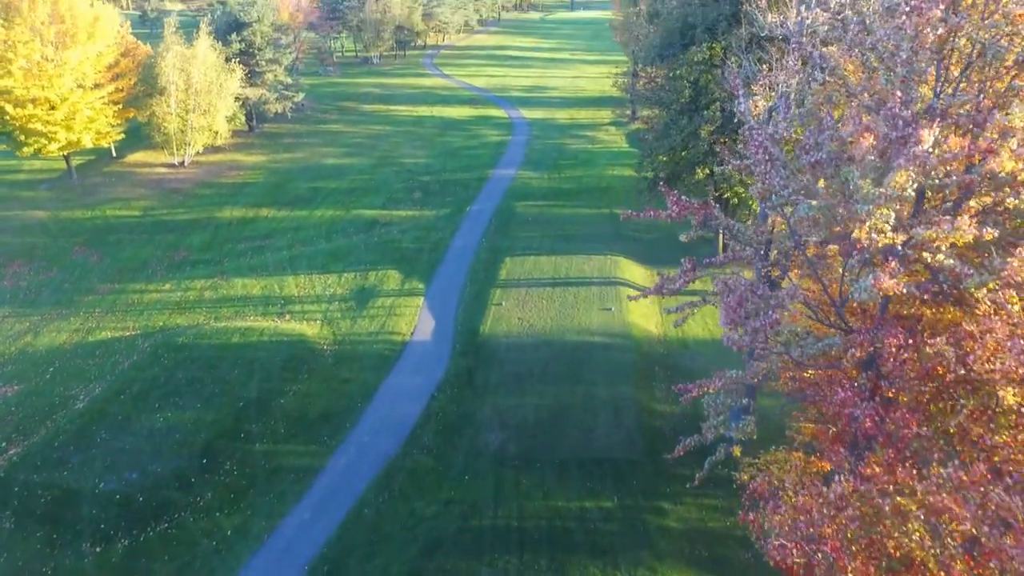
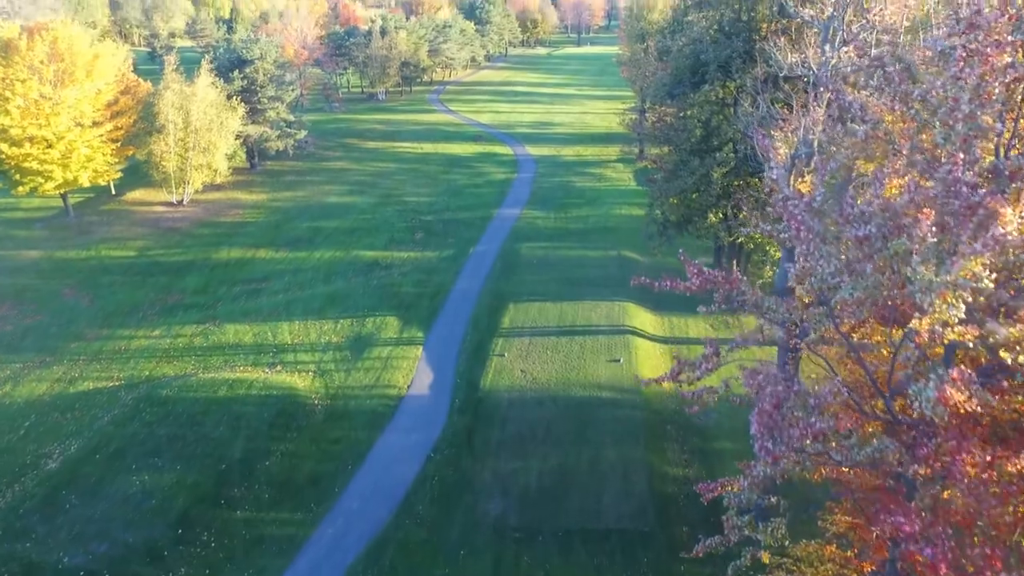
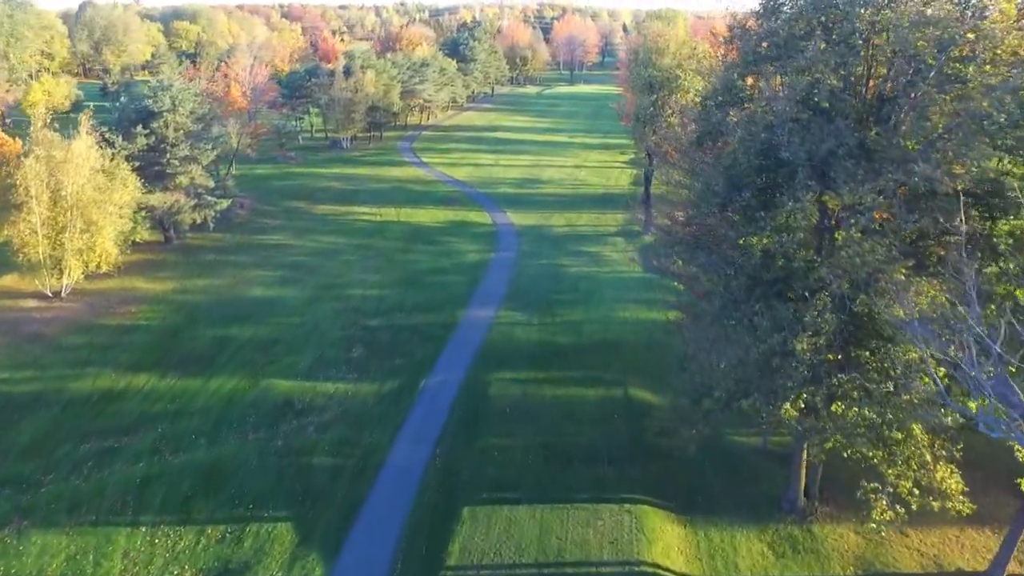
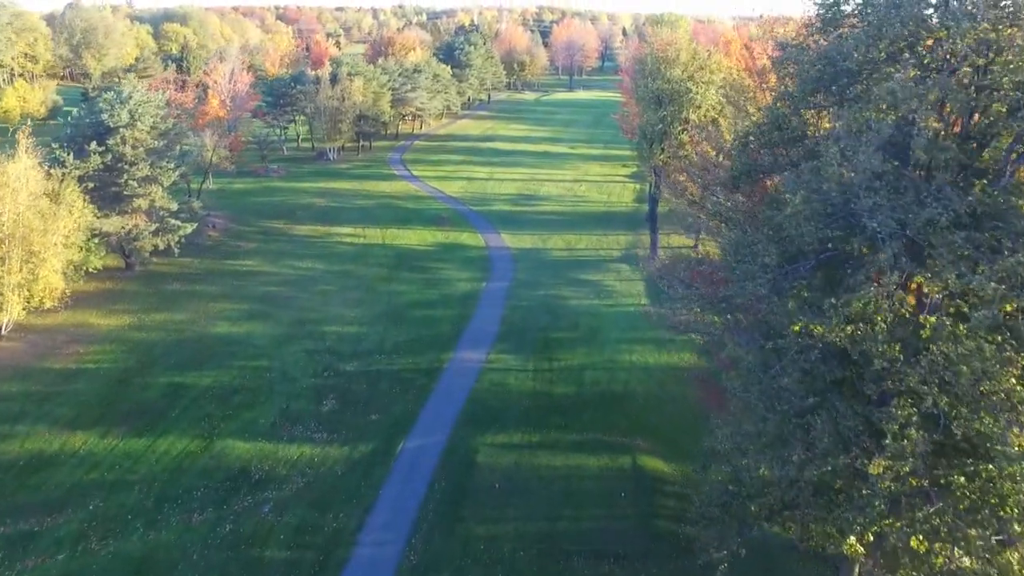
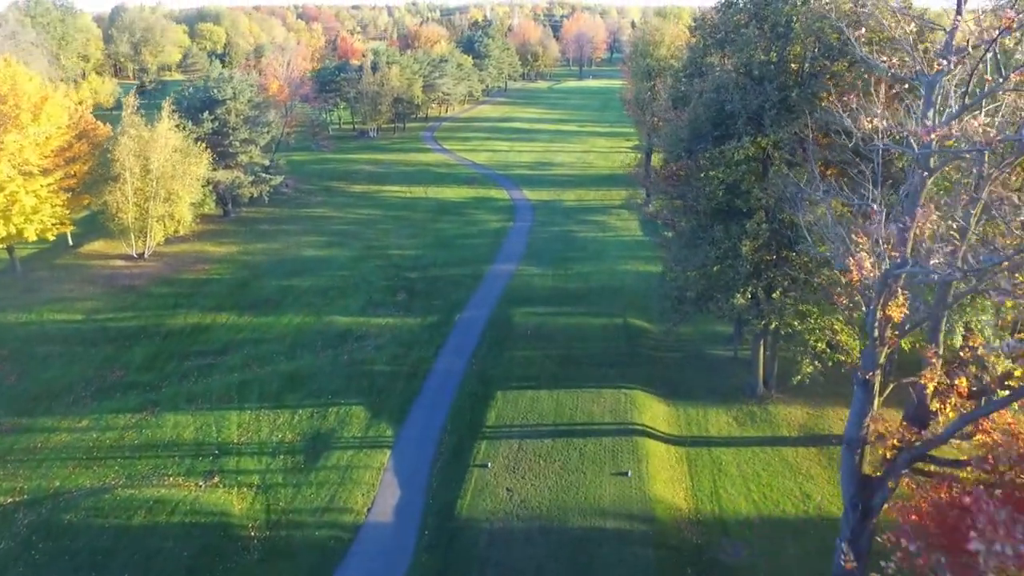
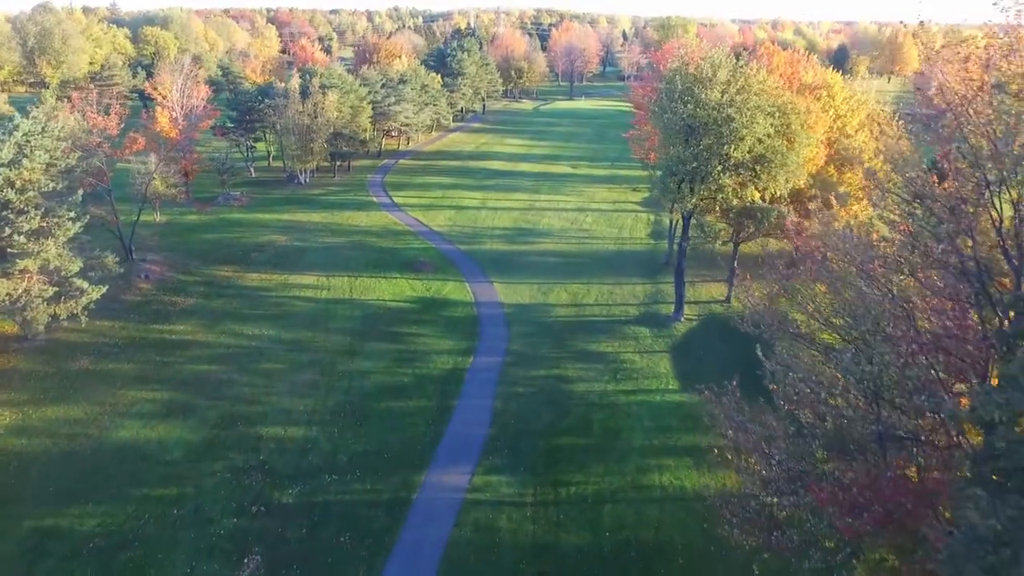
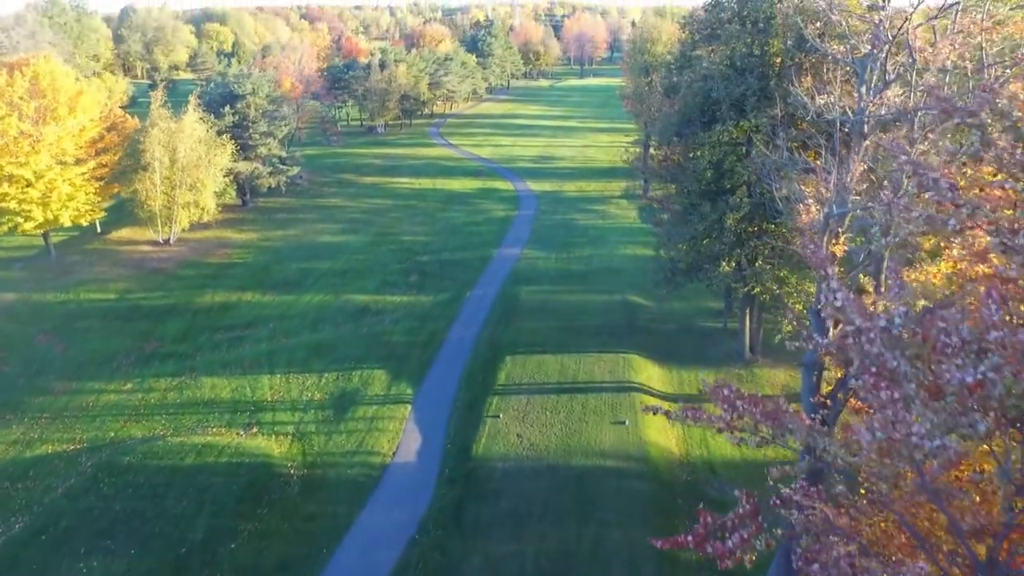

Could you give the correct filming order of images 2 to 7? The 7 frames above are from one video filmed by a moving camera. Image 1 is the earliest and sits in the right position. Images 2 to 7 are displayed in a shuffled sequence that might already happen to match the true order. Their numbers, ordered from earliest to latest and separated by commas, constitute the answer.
2, 7, 5, 3, 4, 6
